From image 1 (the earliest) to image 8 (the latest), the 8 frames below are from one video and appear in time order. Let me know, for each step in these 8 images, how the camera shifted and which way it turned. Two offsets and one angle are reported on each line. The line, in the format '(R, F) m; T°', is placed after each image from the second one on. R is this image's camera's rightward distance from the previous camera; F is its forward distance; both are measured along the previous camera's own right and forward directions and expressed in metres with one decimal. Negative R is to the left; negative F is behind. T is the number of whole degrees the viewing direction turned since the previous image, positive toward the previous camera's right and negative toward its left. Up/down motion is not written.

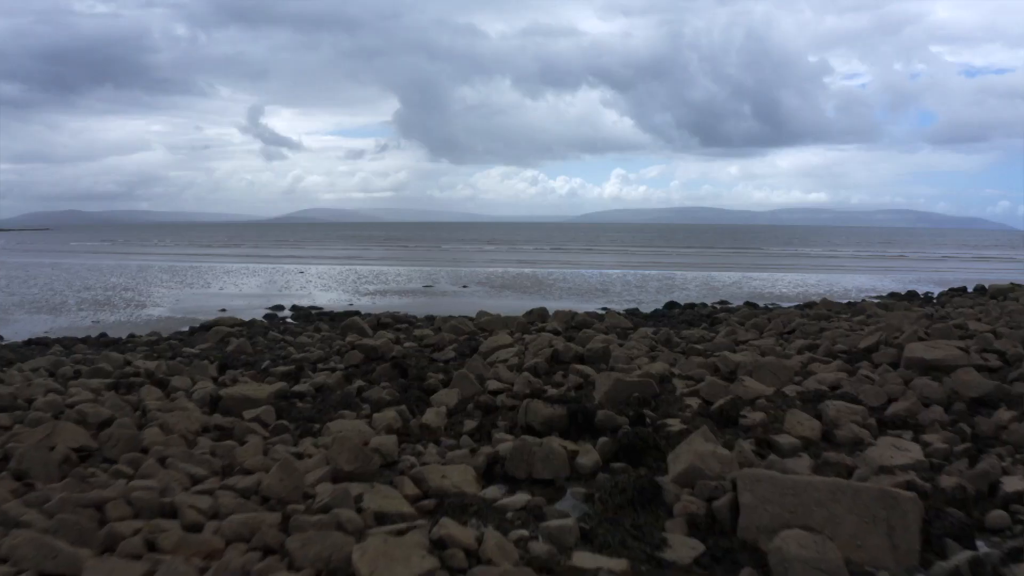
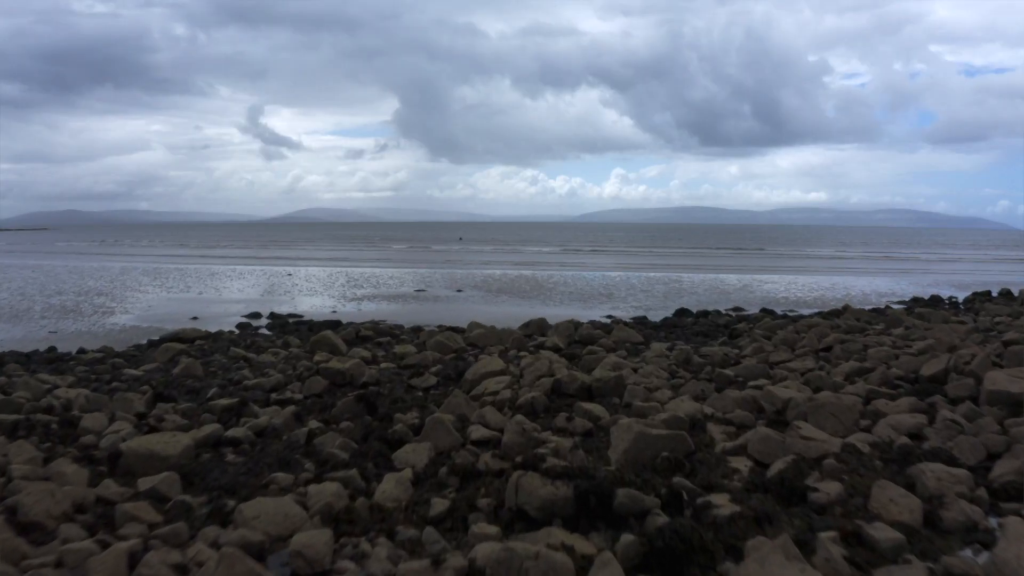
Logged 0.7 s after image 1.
(+0.1, +1.9) m; 0°
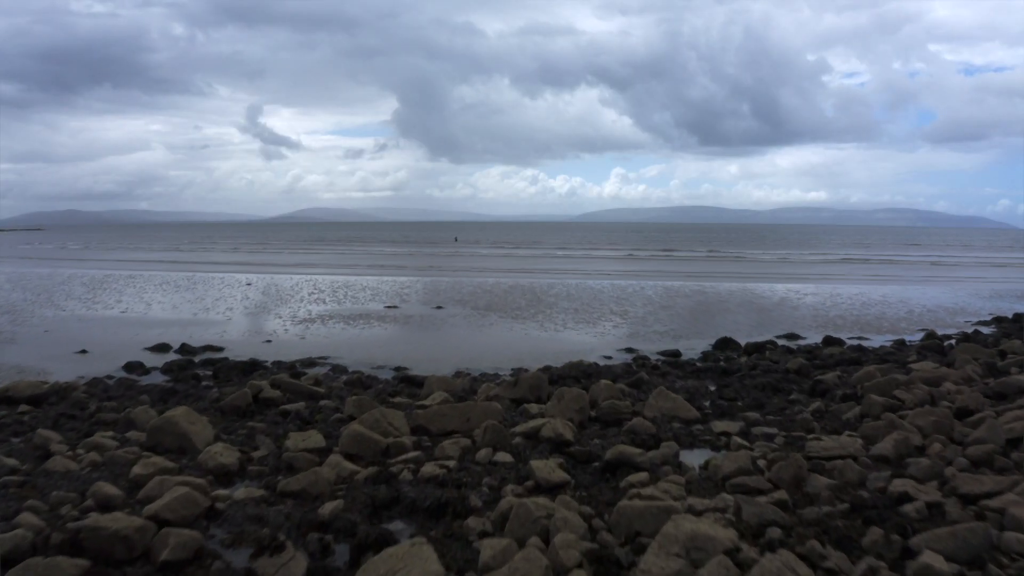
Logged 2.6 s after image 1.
(+0.2, +5.1) m; 0°
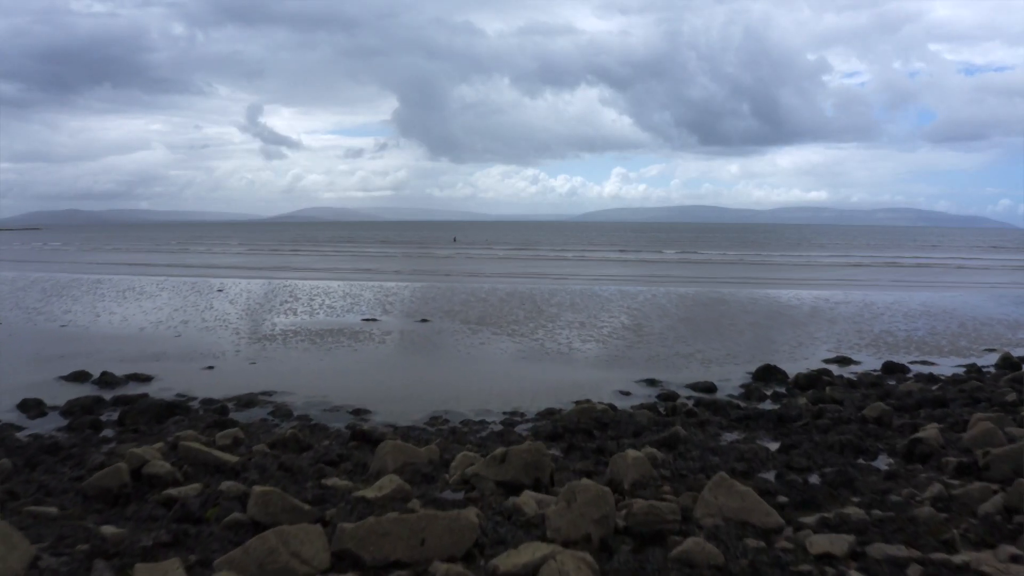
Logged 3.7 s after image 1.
(+0.1, +2.9) m; 0°
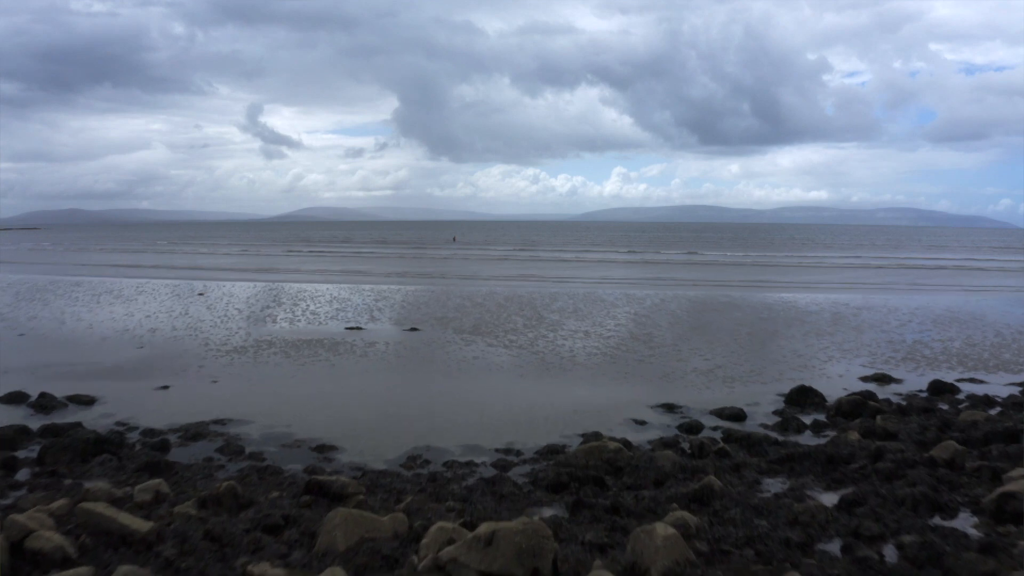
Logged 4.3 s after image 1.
(0.0, +1.6) m; 0°
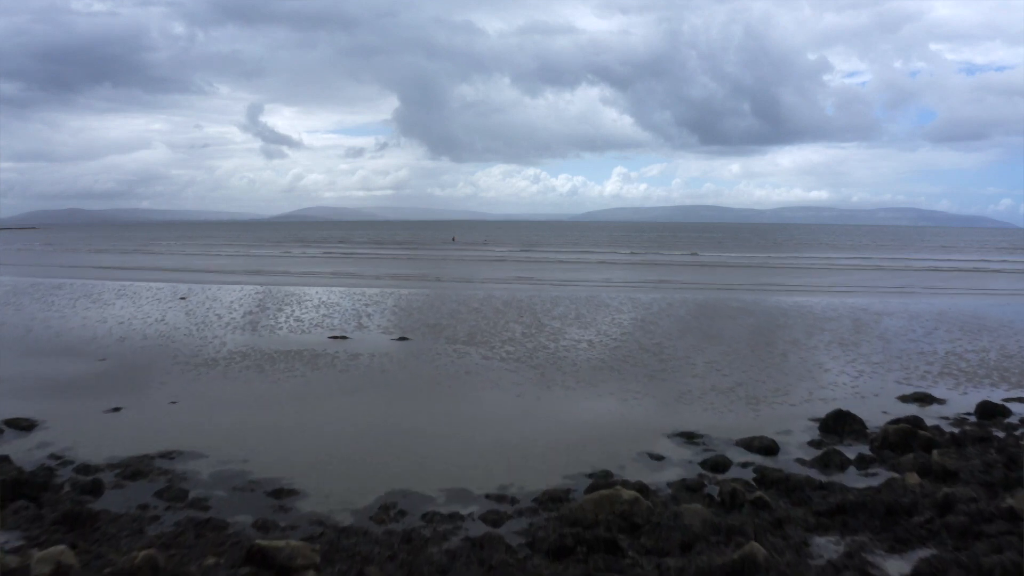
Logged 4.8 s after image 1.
(0.0, +1.3) m; 0°
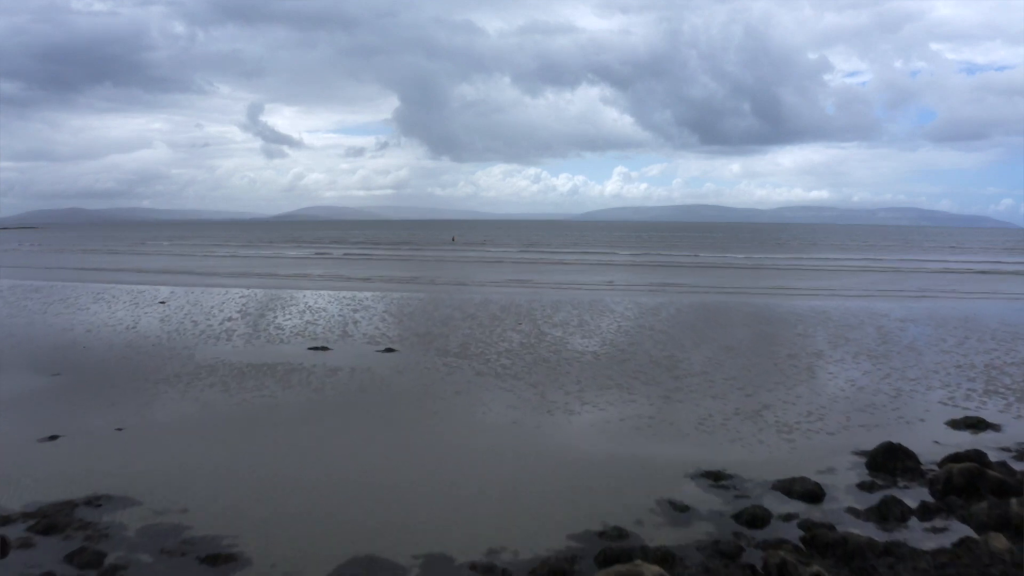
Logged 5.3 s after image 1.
(0.0, +1.4) m; 0°
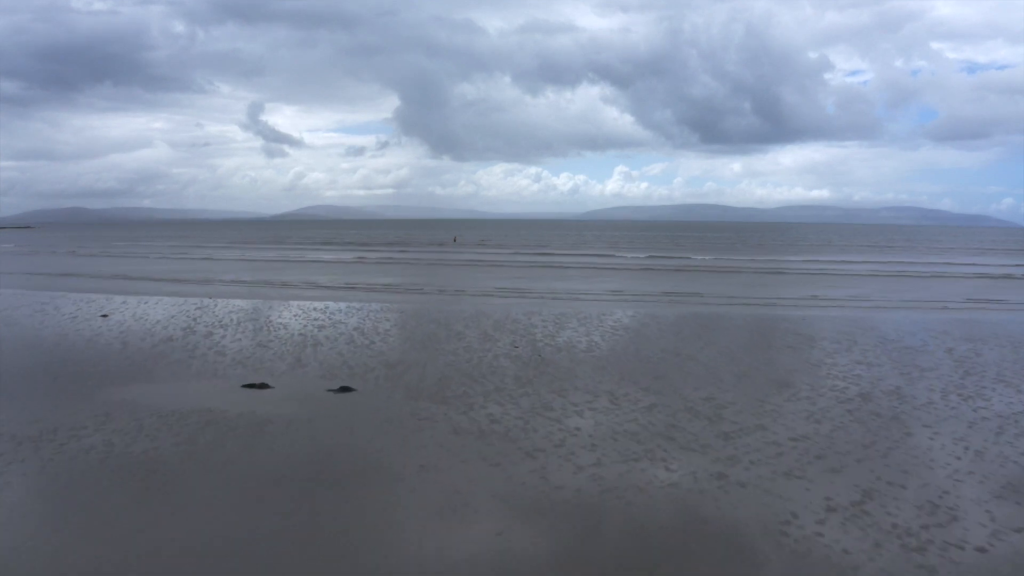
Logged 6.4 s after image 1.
(+0.1, +3.1) m; 0°
